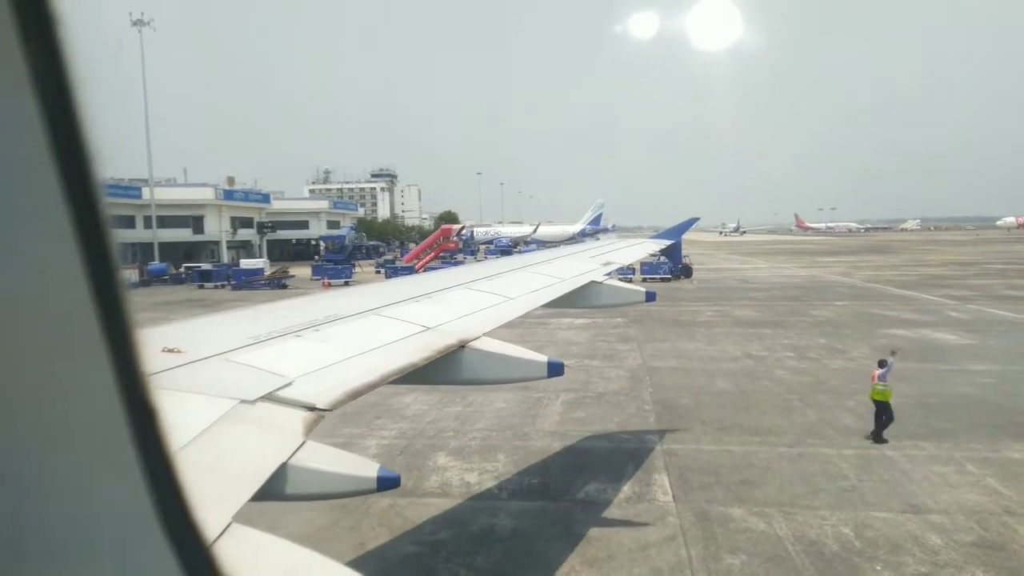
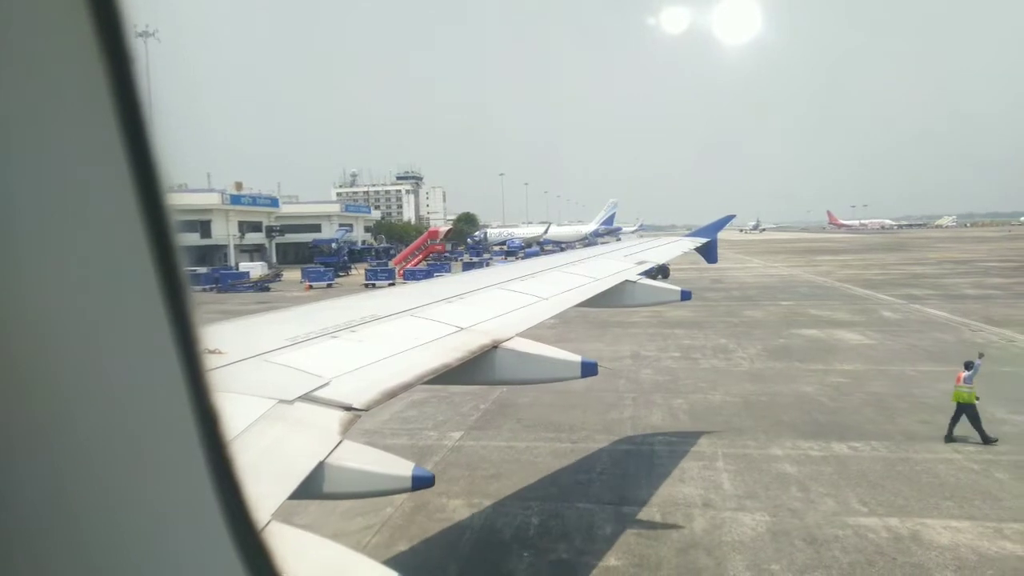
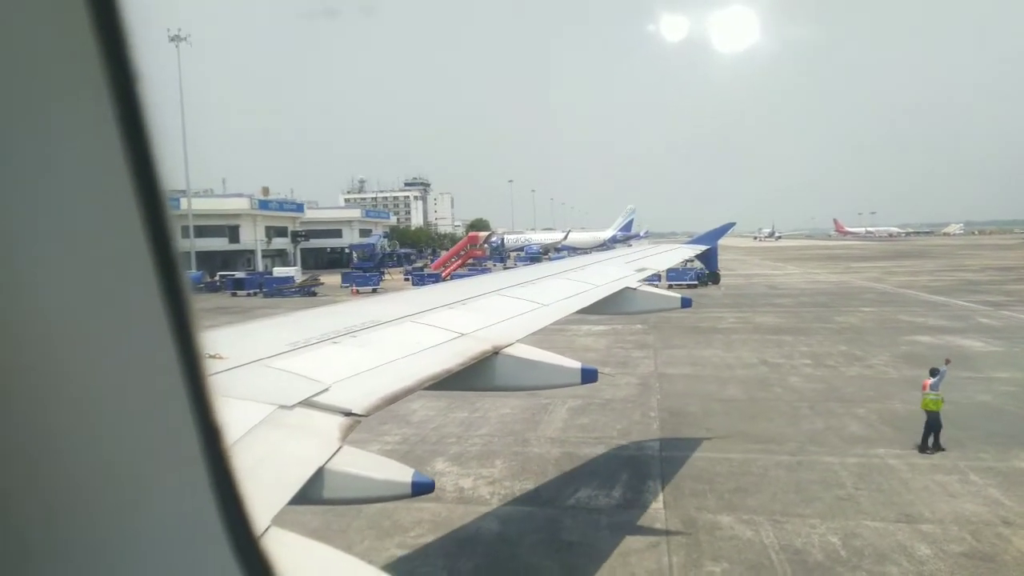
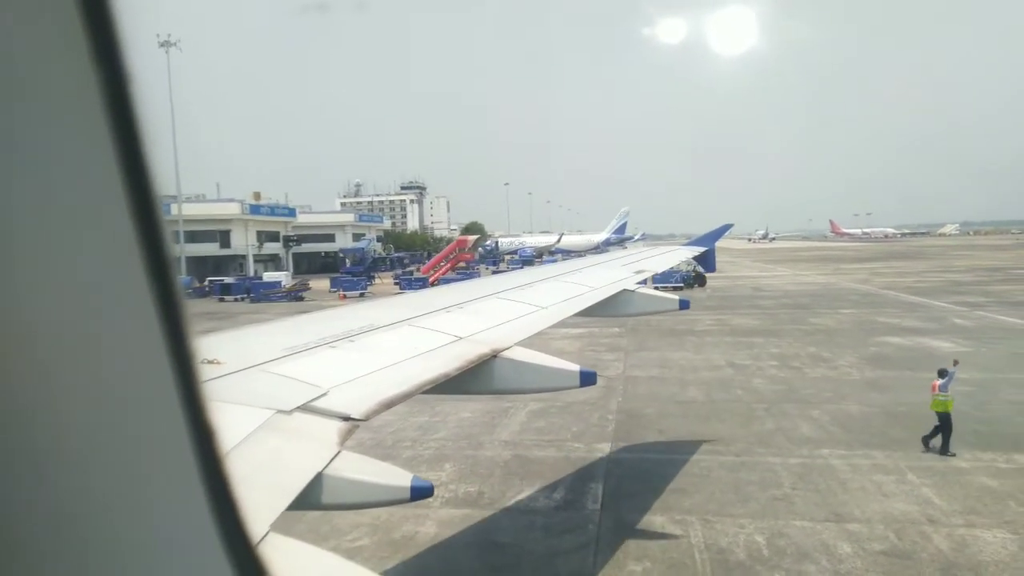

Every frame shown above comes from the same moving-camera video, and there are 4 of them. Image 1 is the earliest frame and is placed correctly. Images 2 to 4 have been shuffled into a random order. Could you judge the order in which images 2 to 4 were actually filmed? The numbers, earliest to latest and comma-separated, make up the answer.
3, 4, 2
